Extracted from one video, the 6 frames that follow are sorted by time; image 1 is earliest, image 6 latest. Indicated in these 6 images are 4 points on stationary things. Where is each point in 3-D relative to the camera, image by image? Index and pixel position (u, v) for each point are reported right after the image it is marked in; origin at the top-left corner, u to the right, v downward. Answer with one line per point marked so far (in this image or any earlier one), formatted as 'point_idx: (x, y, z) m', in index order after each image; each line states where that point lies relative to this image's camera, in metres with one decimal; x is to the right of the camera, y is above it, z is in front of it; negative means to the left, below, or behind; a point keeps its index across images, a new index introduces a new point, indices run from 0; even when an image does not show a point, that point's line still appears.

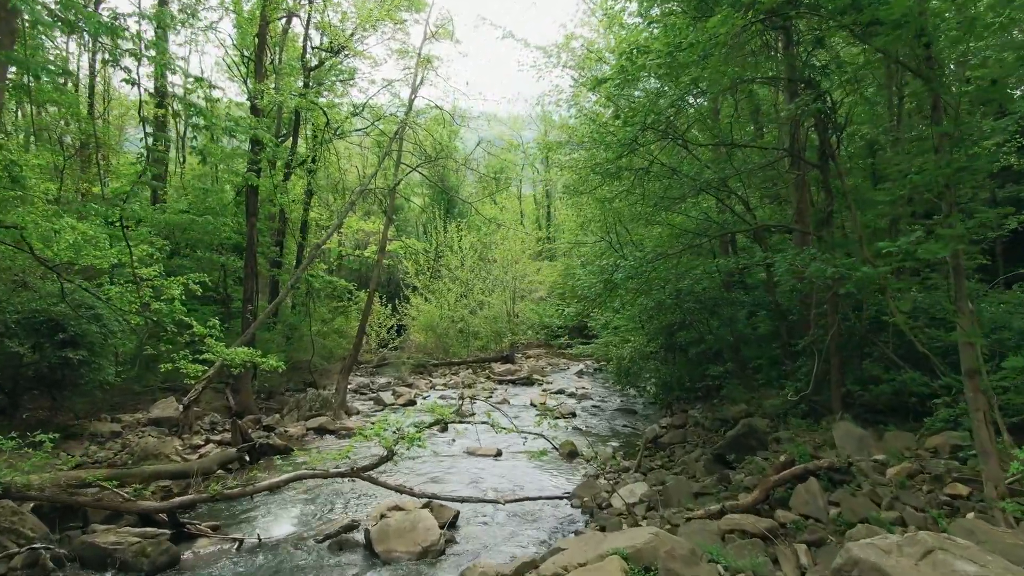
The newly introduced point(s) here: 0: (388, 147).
0: (-3.8, +4.2, +17.2) m
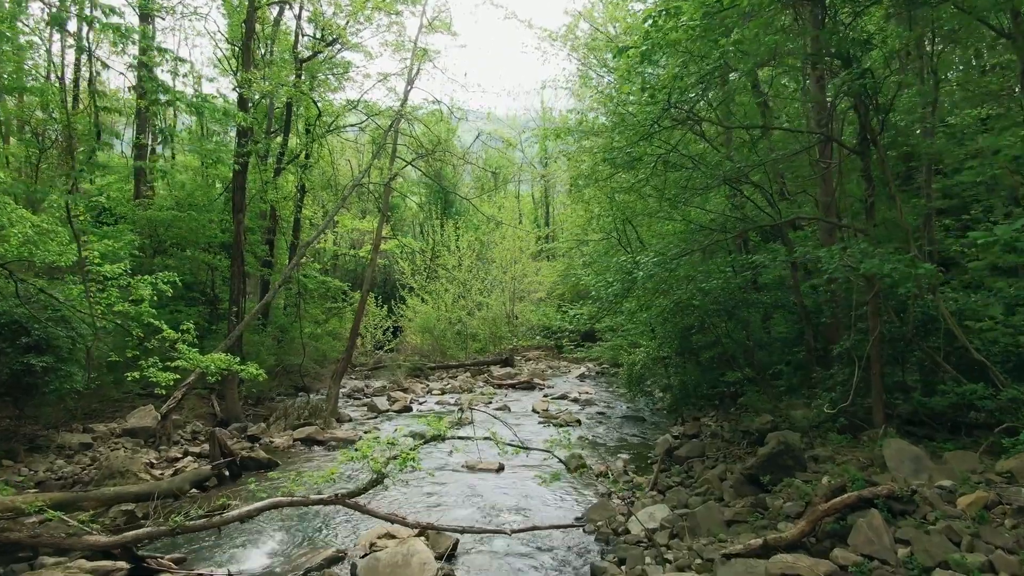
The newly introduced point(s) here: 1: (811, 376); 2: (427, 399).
0: (-3.8, +4.2, +16.4) m
1: (+5.0, -1.5, +9.5) m
2: (-2.7, -3.5, +18.0) m
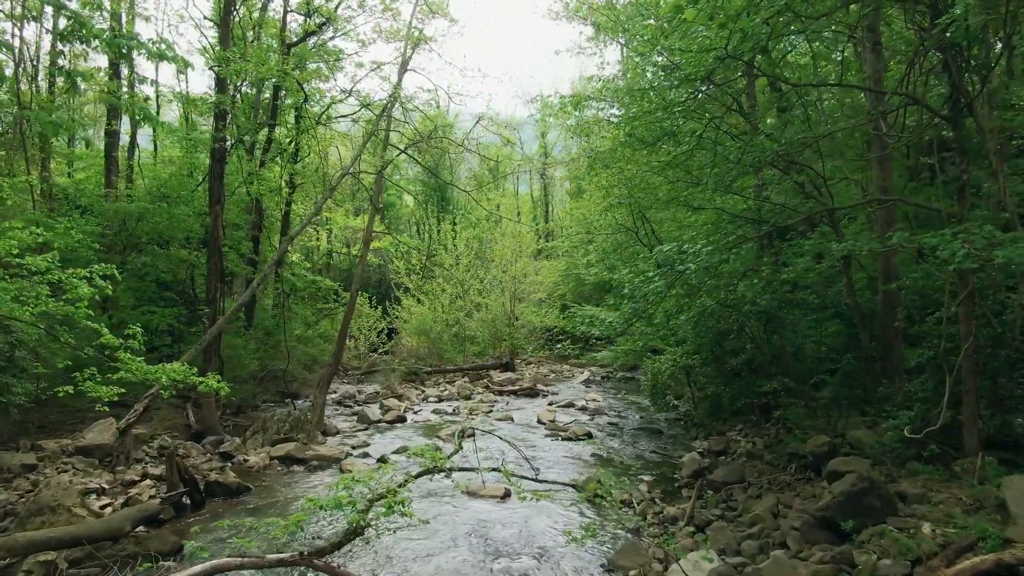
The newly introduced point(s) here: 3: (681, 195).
0: (-3.7, +4.2, +15.1) m
1: (+5.1, -1.5, +8.2) m
2: (-2.6, -3.5, +16.7) m
3: (+3.2, +1.7, +10.3) m
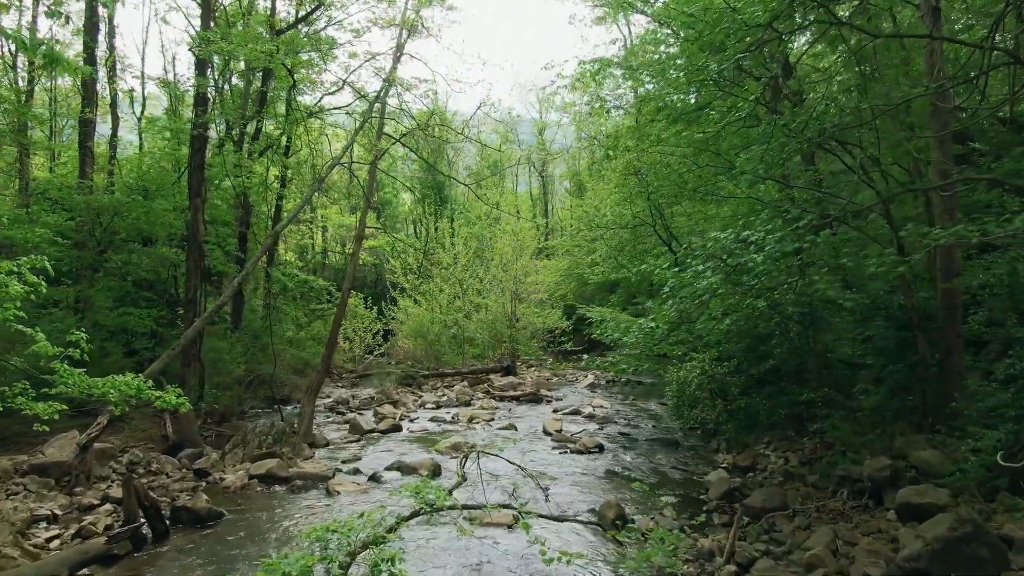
0: (-3.6, +4.3, +14.1) m
1: (+5.2, -1.4, +7.3) m
2: (-2.6, -3.5, +15.7) m
3: (+3.3, +1.7, +9.3) m
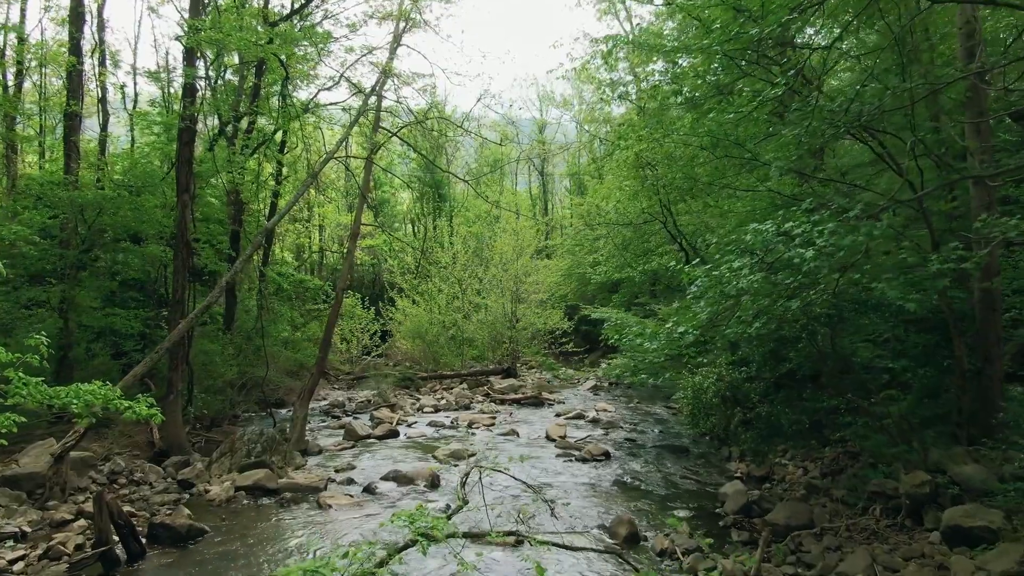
0: (-3.6, +4.3, +13.6) m
1: (+5.3, -1.4, +6.8) m
2: (-2.5, -3.5, +15.1) m
3: (+3.3, +1.7, +8.8) m
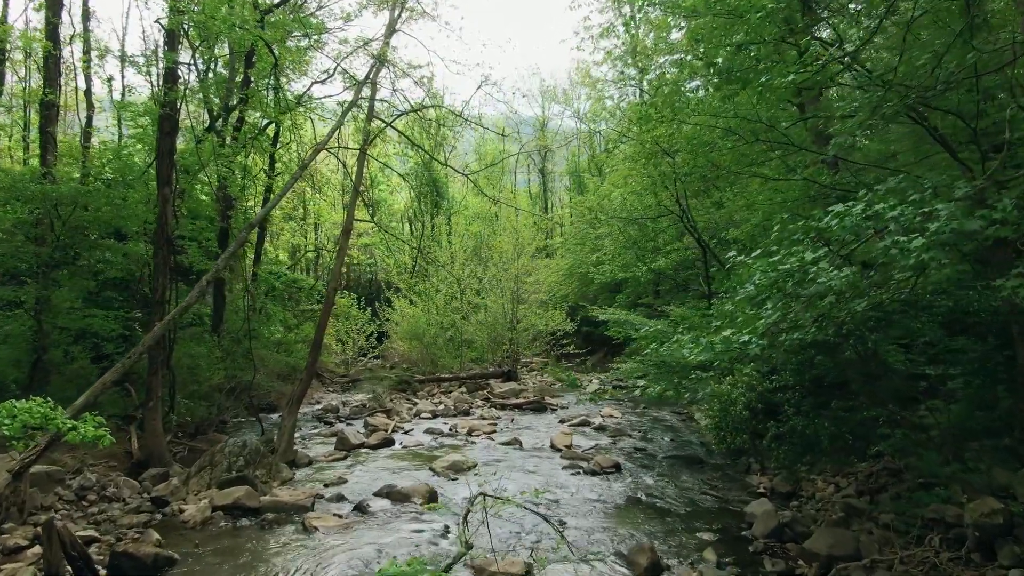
0: (-3.5, +4.3, +12.8) m
1: (+5.4, -1.4, +6.0) m
2: (-2.5, -3.5, +14.4) m
3: (+3.4, +1.7, +8.1) m
